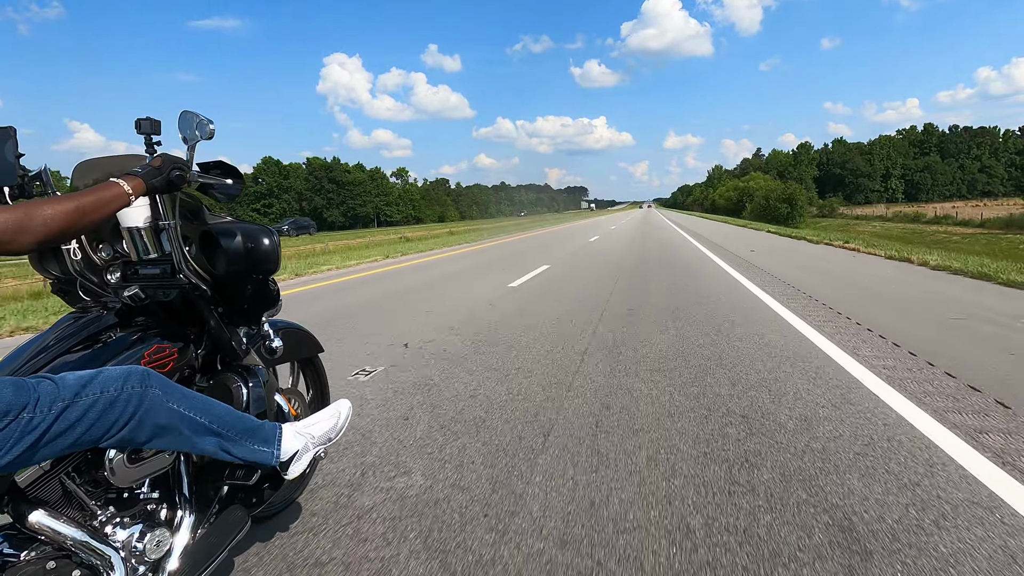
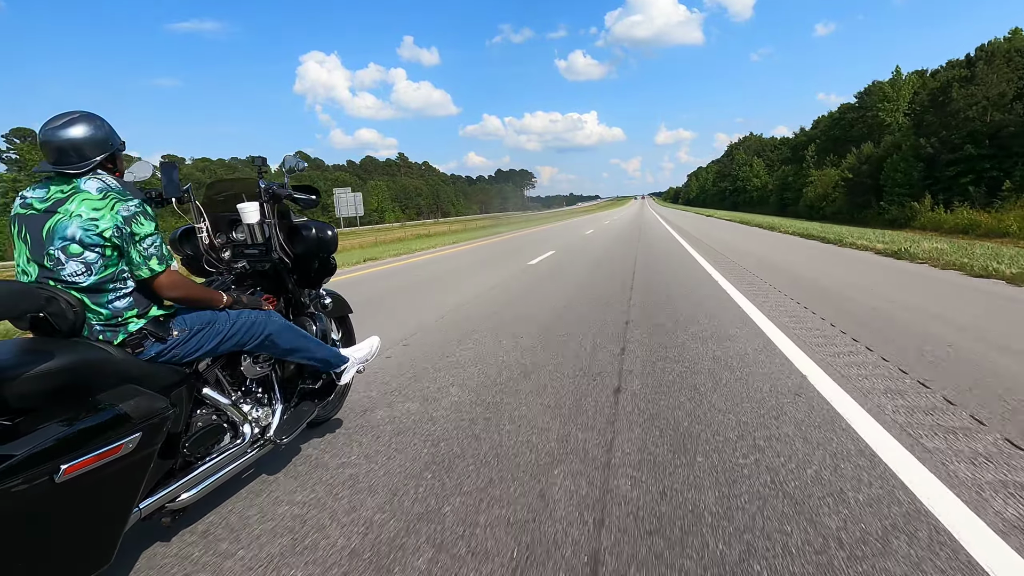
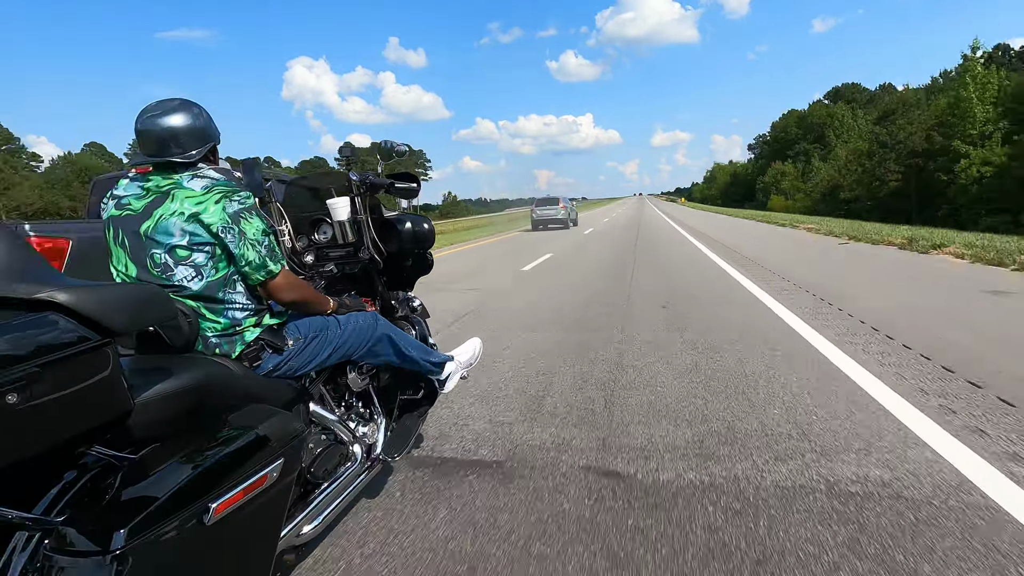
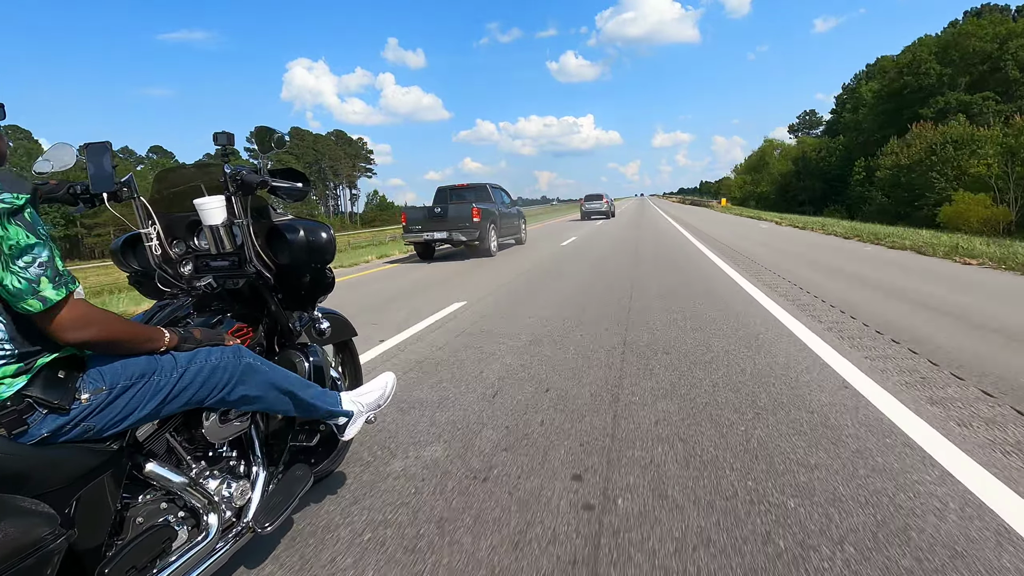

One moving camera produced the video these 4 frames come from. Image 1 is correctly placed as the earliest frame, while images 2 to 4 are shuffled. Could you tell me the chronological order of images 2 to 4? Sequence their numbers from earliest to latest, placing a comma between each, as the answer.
2, 3, 4
